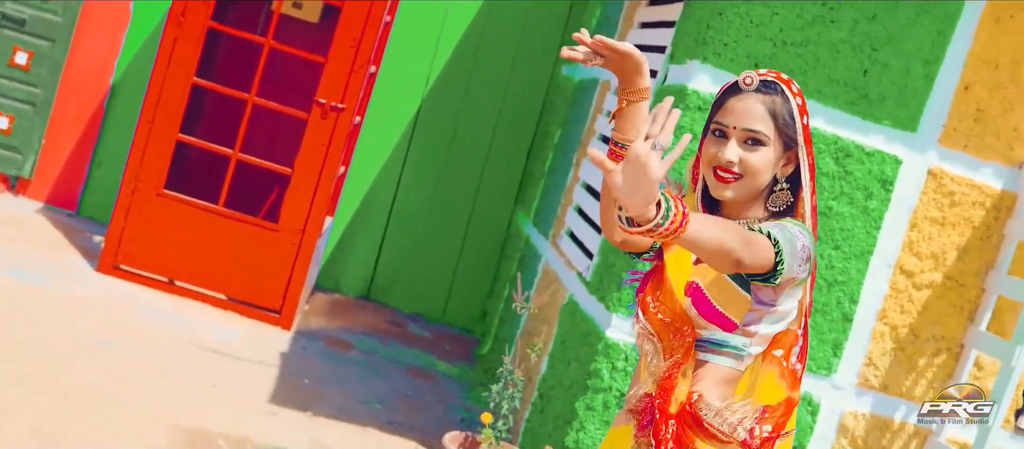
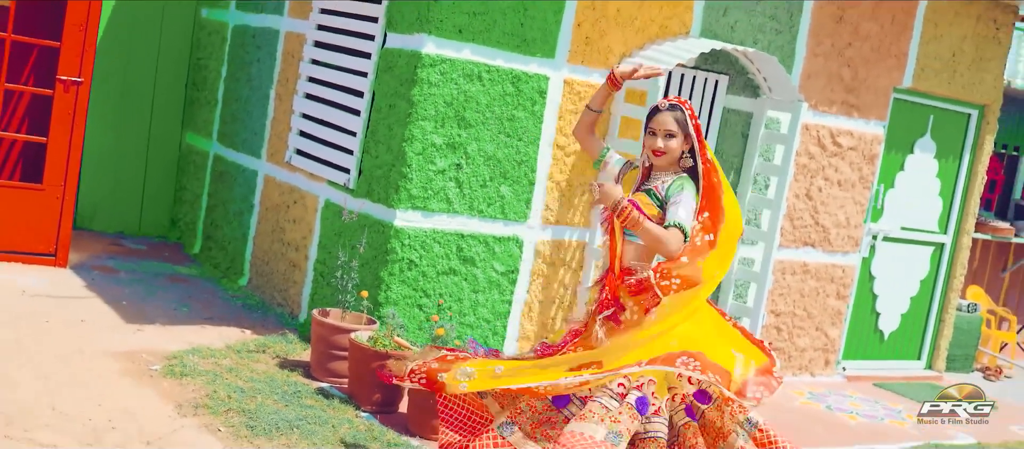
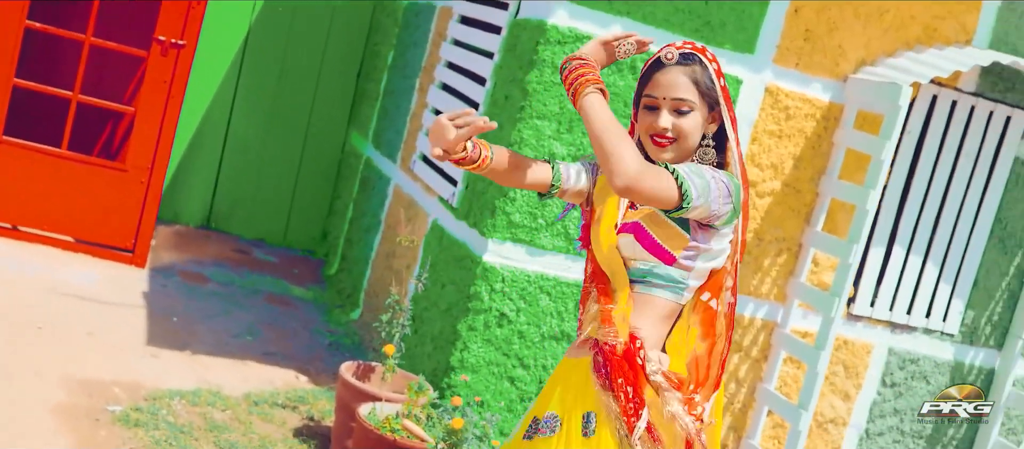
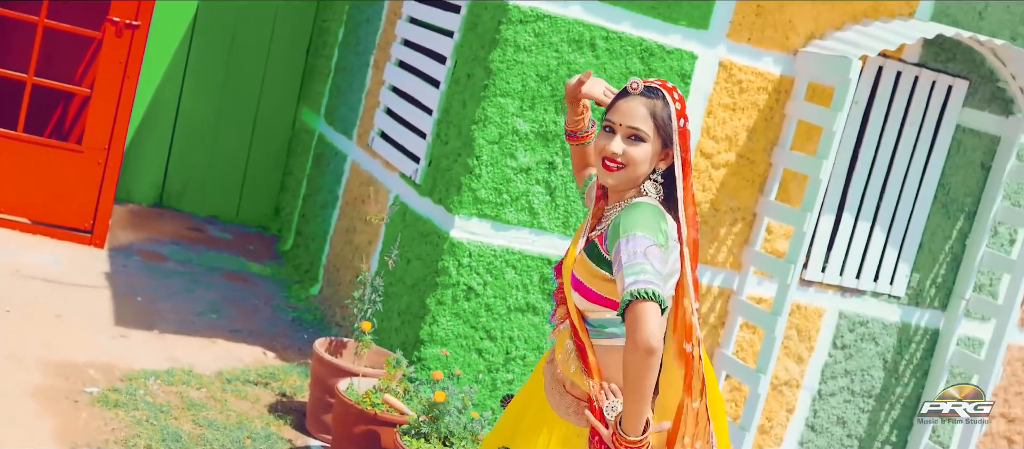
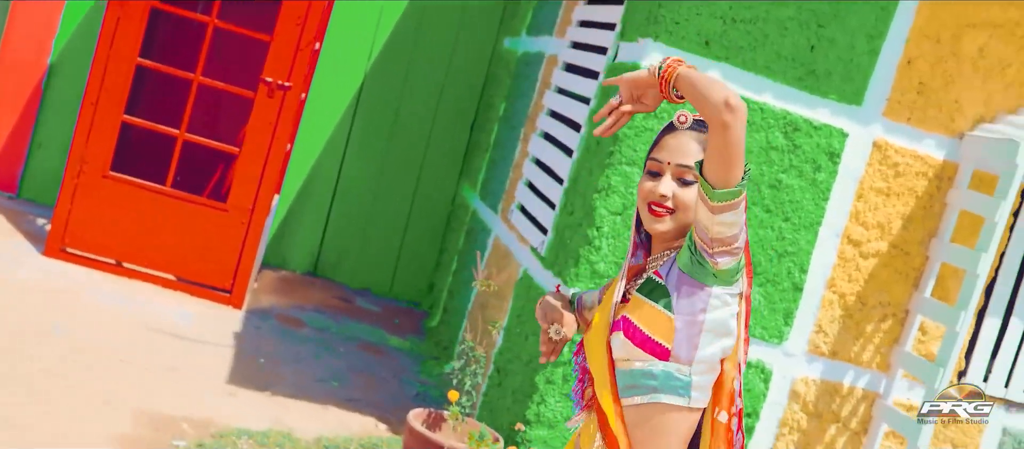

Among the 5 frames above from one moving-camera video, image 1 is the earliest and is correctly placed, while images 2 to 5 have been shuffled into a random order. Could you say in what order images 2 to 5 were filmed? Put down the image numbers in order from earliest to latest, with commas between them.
5, 3, 4, 2
